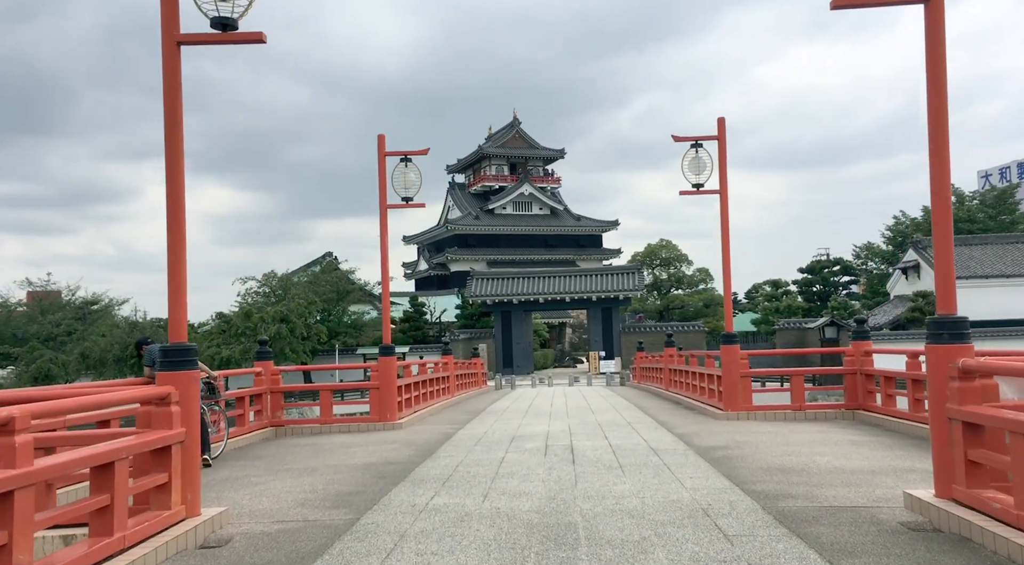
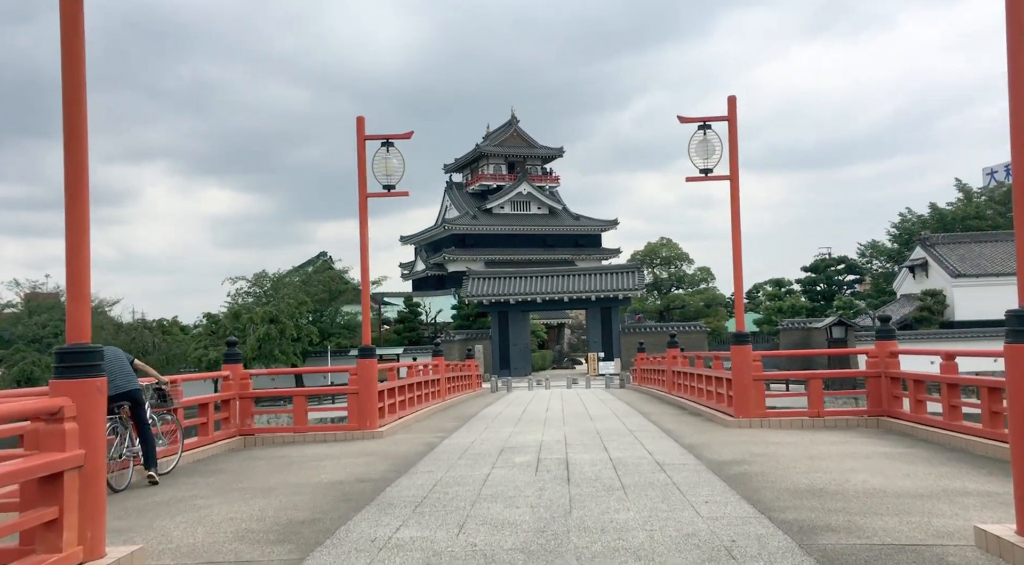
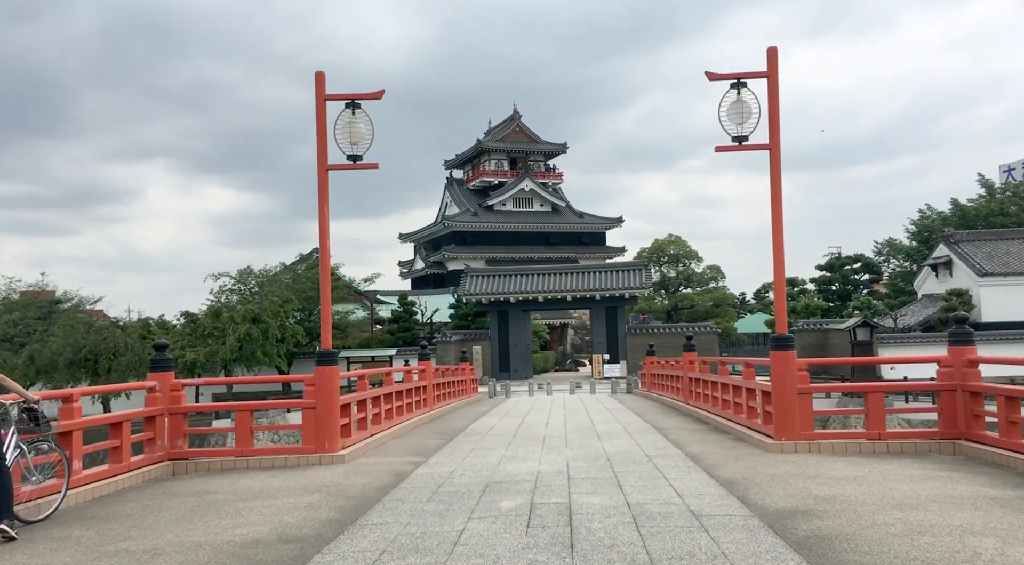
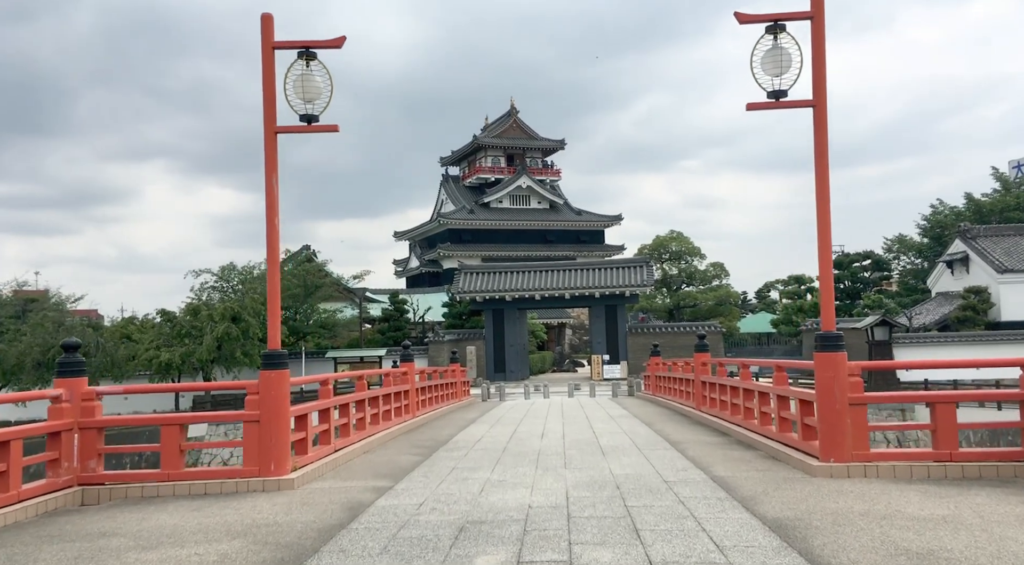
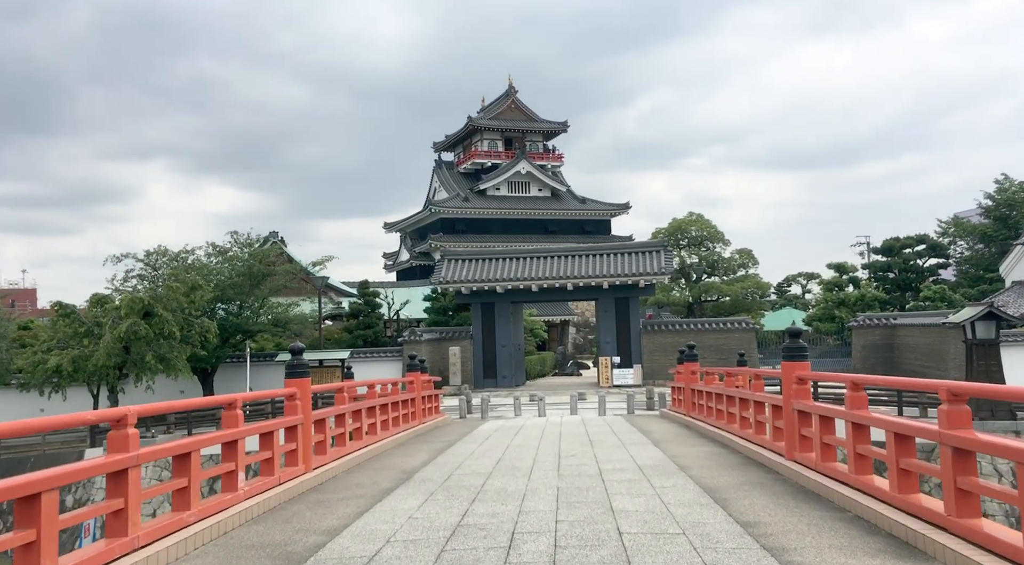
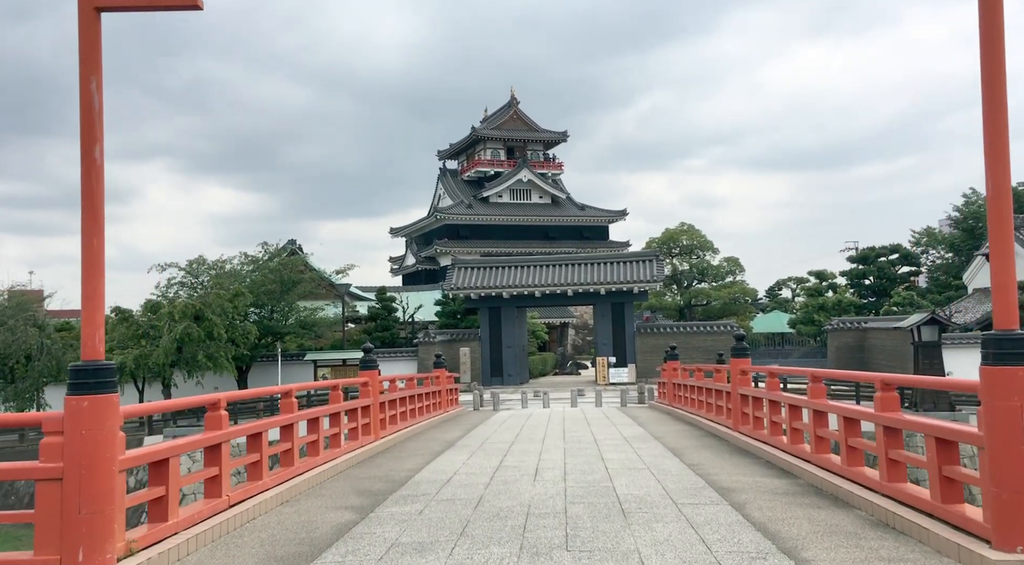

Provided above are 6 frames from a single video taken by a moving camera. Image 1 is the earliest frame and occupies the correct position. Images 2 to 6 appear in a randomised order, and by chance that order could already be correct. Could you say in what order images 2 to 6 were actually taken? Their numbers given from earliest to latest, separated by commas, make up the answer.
2, 3, 4, 6, 5
